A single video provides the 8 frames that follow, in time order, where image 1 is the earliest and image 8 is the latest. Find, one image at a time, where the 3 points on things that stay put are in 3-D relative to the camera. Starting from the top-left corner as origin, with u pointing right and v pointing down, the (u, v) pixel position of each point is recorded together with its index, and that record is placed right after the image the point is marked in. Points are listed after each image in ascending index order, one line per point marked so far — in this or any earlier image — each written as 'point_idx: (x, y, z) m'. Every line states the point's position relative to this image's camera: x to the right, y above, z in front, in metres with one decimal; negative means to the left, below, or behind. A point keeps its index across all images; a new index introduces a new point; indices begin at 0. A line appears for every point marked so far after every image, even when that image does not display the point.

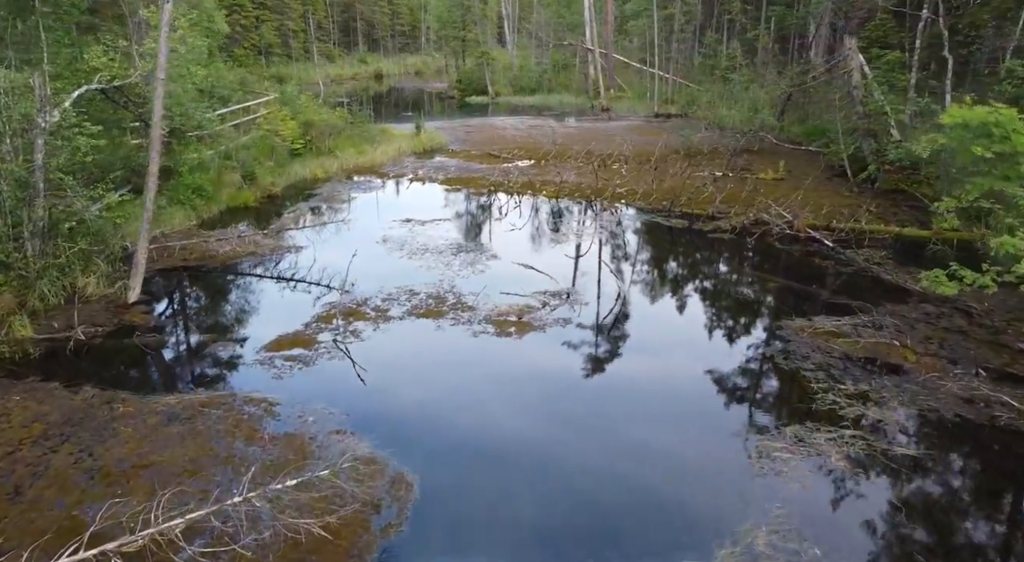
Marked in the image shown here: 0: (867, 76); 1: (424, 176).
0: (+6.6, +3.8, +12.8) m
1: (-1.9, +2.3, +15.0) m
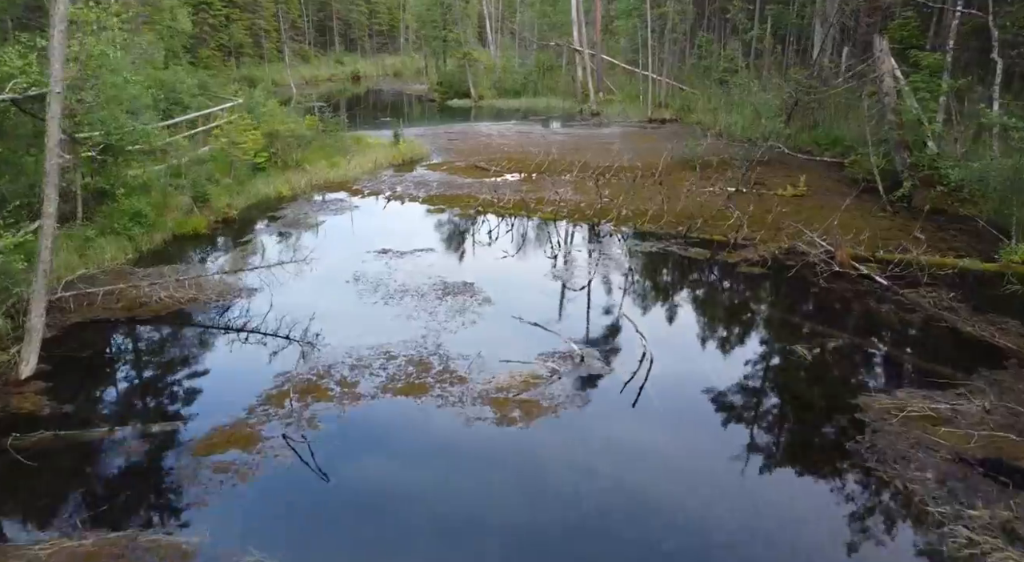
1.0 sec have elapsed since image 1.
0: (+6.4, +3.3, +11.4) m
1: (-2.1, +1.7, +13.4) m
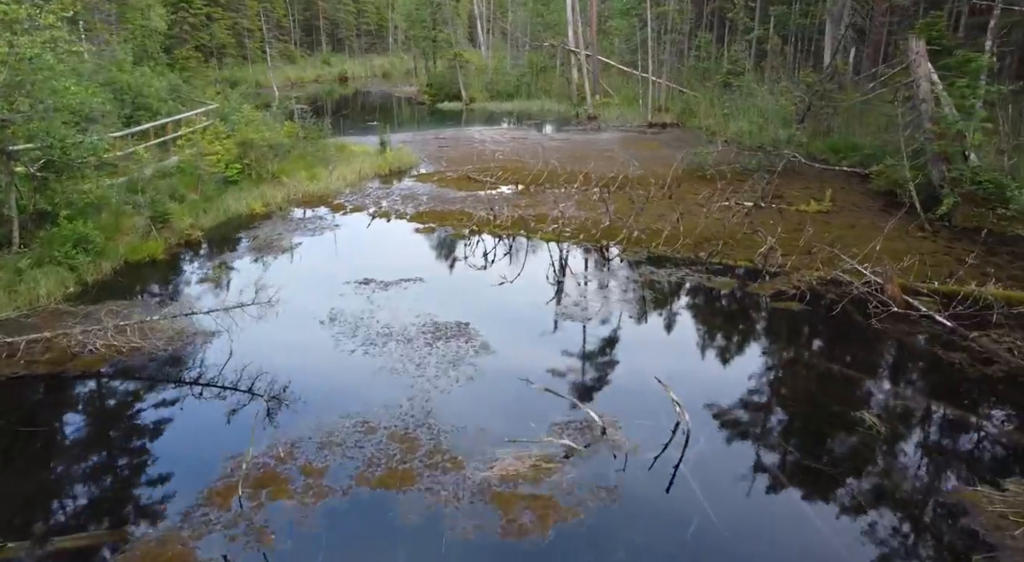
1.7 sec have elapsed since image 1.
0: (+6.4, +2.9, +10.4) m
1: (-2.2, +1.3, +12.2) m
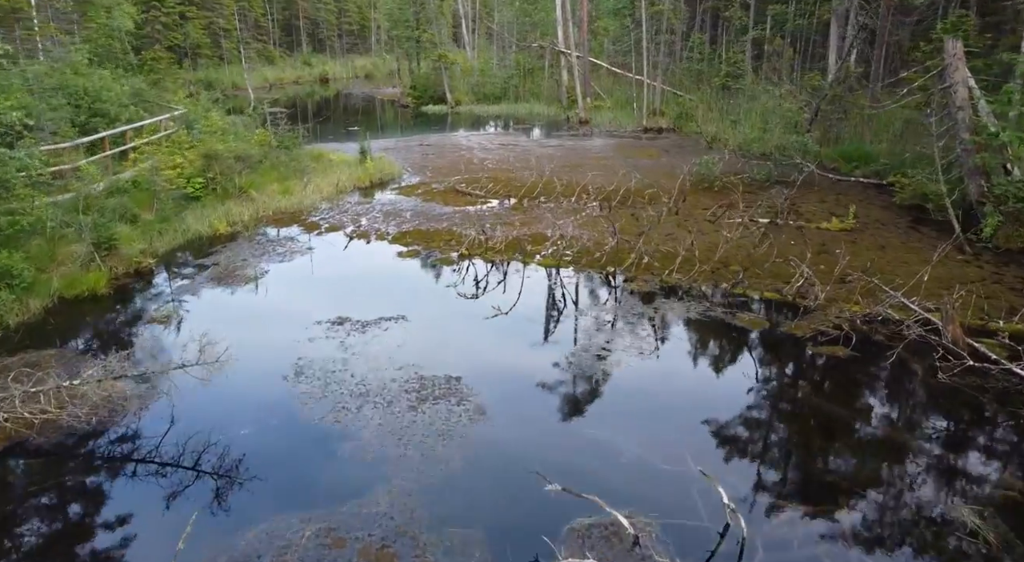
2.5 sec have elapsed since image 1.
0: (+6.3, +2.6, +9.4) m
1: (-2.3, +0.9, +11.0) m
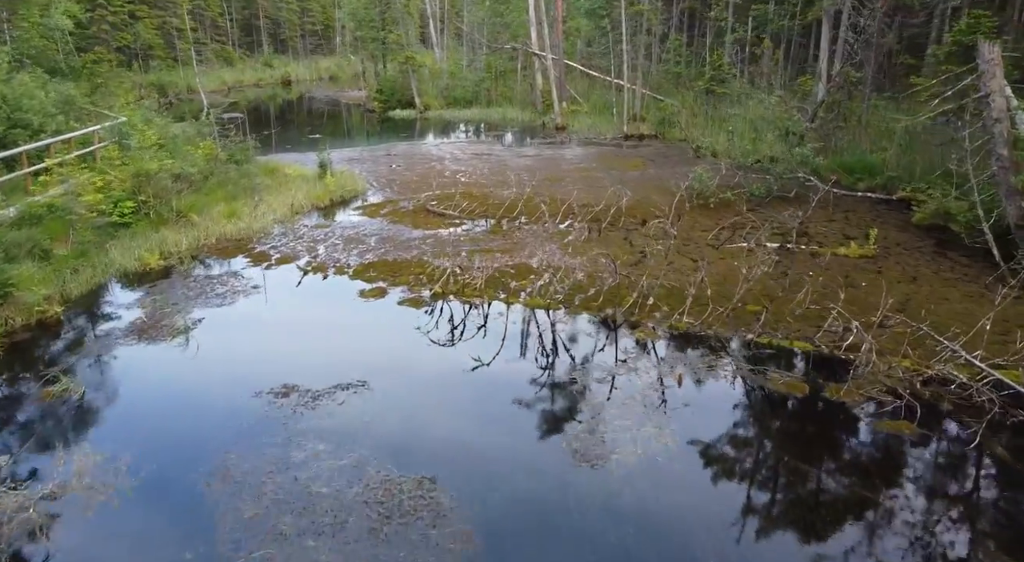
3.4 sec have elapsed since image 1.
0: (+6.0, +2.2, +8.3) m
1: (-2.6, +0.3, +9.6) m
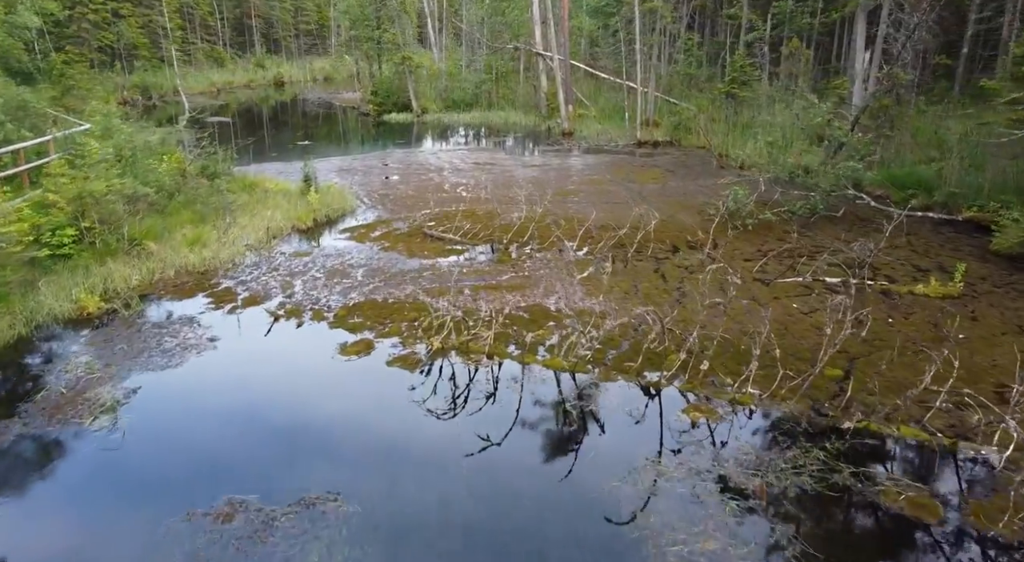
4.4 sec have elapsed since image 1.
0: (+6.2, +1.7, +6.8) m
1: (-2.5, -0.2, +8.1) m
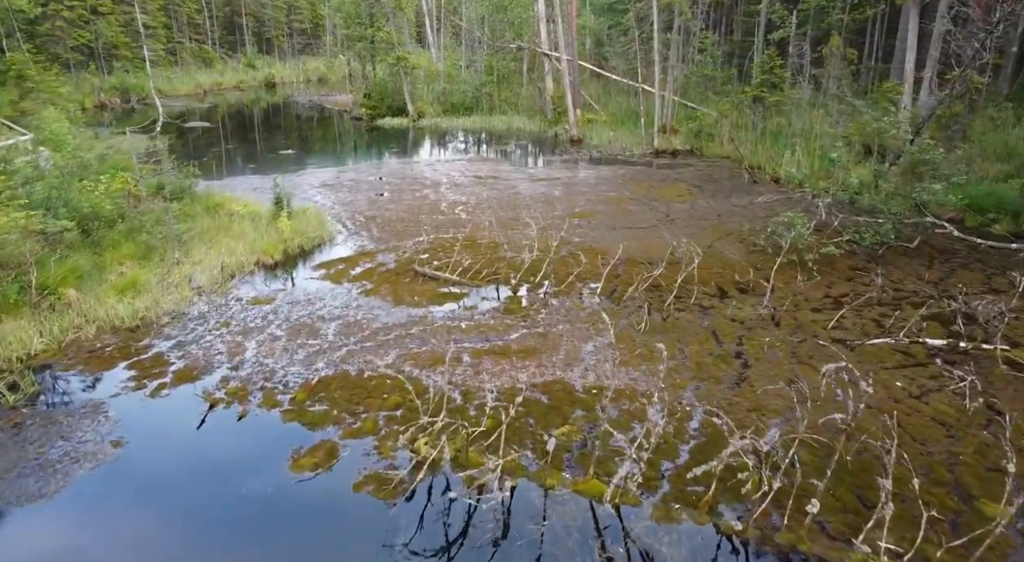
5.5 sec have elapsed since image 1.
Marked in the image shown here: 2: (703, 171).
0: (+6.3, +1.1, +5.0) m
1: (-2.3, -0.8, +6.2) m
2: (+4.3, +2.4, +15.0) m
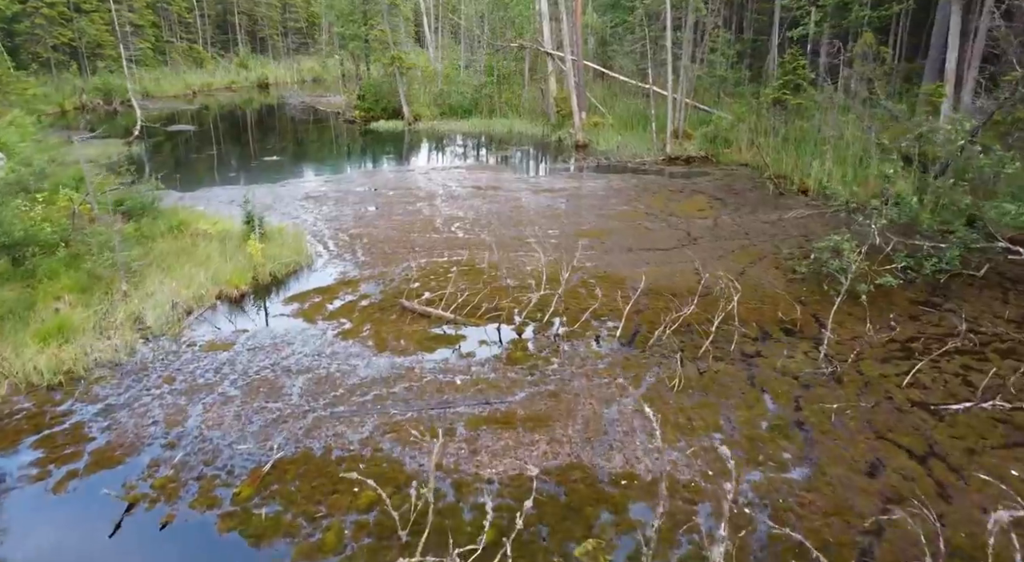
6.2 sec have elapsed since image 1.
0: (+6.4, +0.7, +3.7) m
1: (-2.3, -1.1, +5.0) m
2: (+4.3, +2.0, +13.7) m
